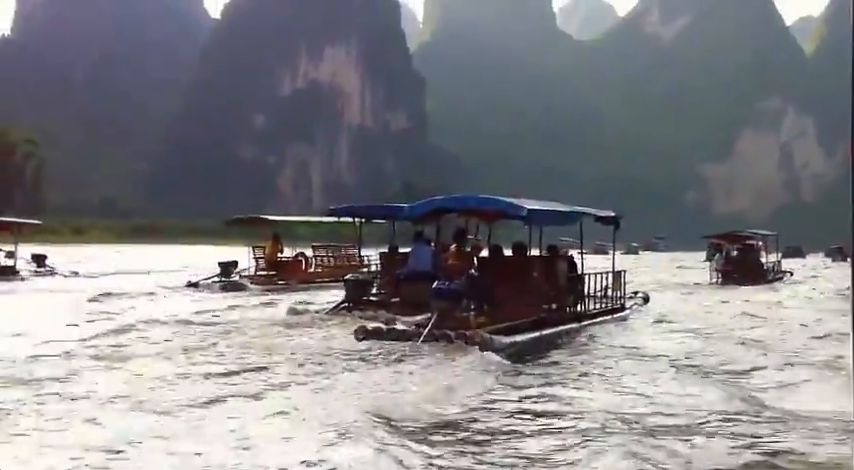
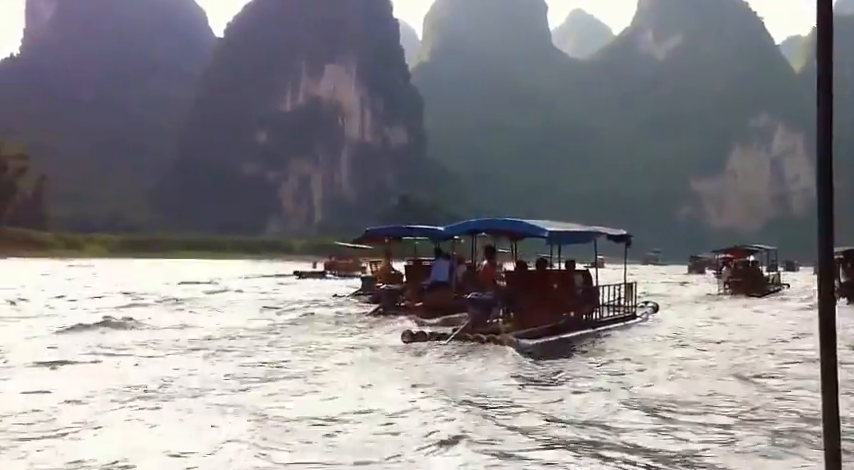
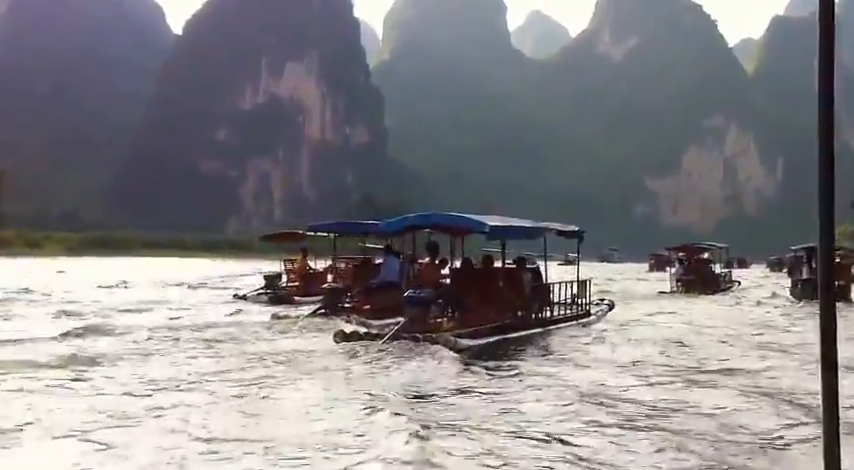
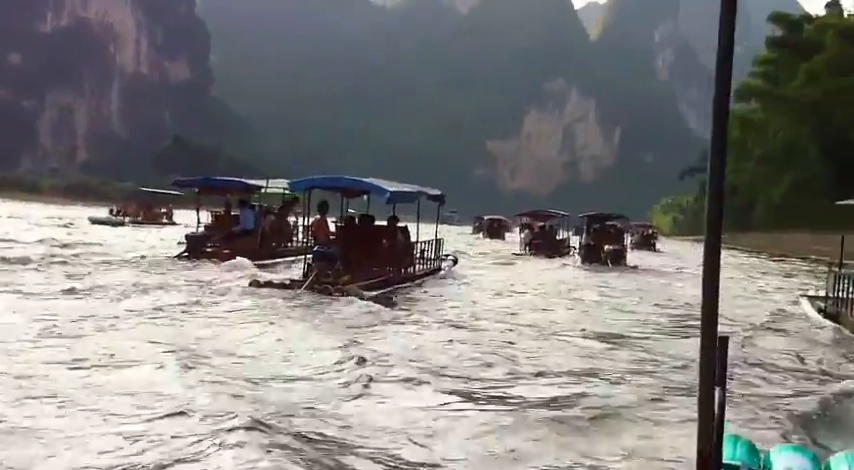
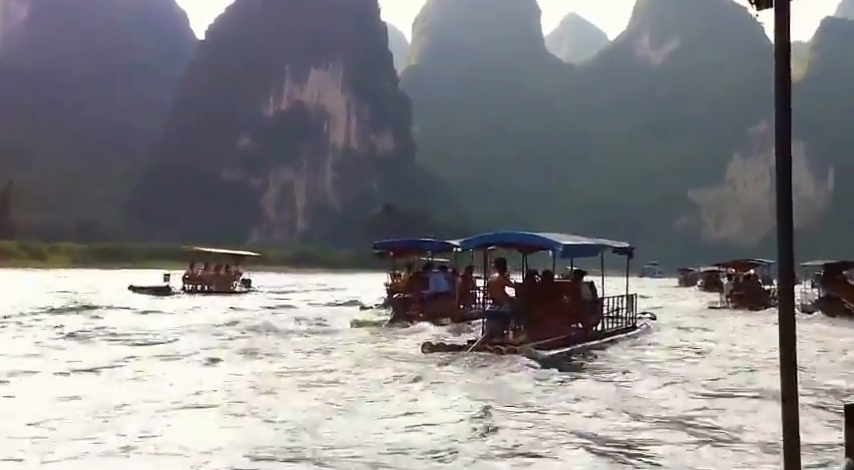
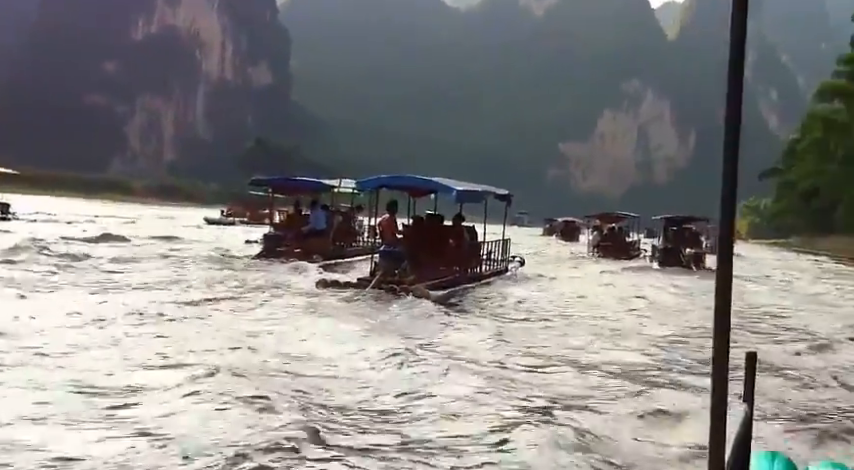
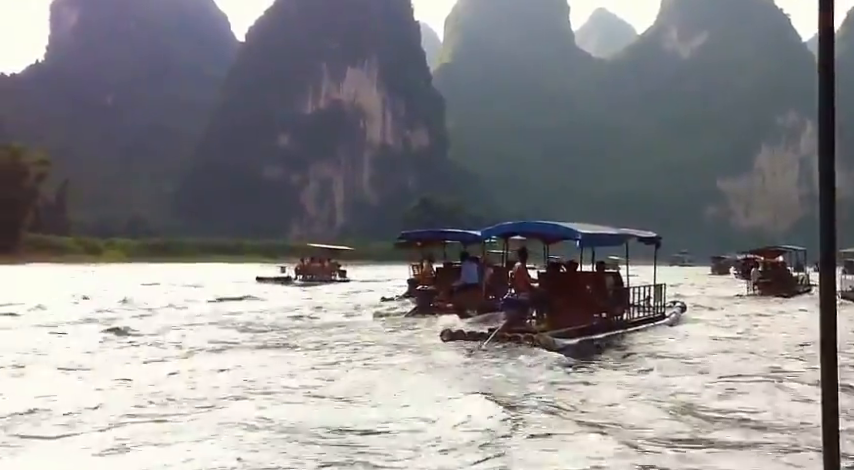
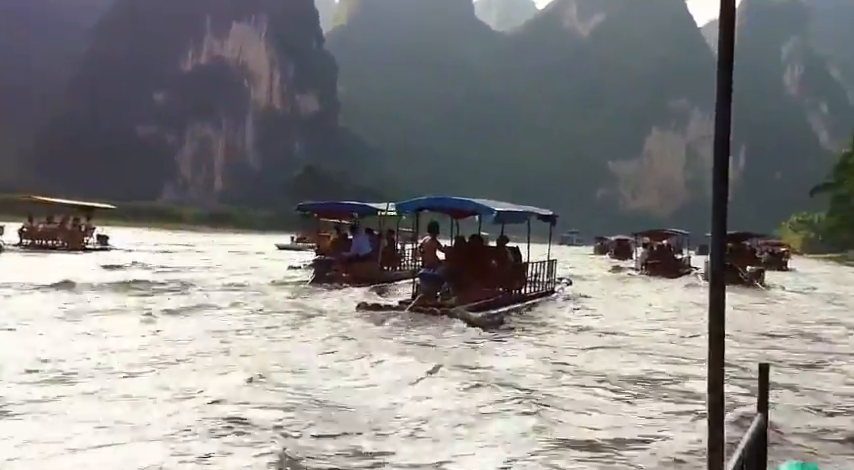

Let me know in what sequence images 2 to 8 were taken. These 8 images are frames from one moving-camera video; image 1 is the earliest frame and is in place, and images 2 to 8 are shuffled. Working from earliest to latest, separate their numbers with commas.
3, 2, 7, 5, 8, 6, 4
